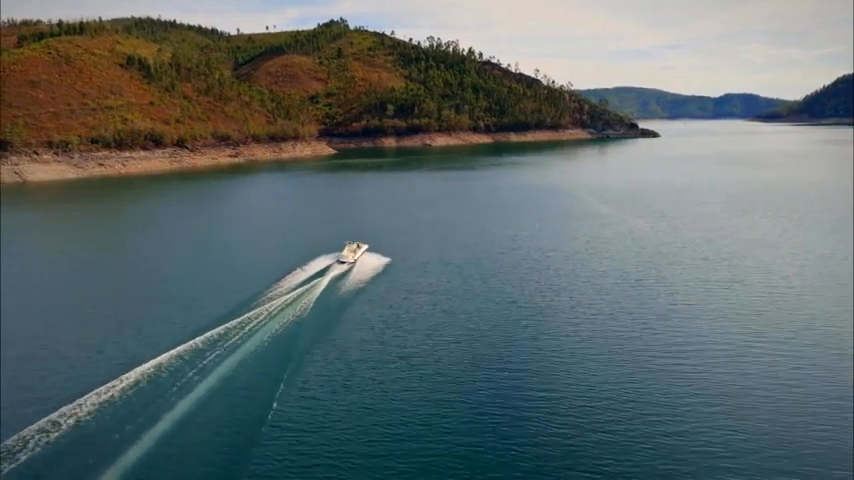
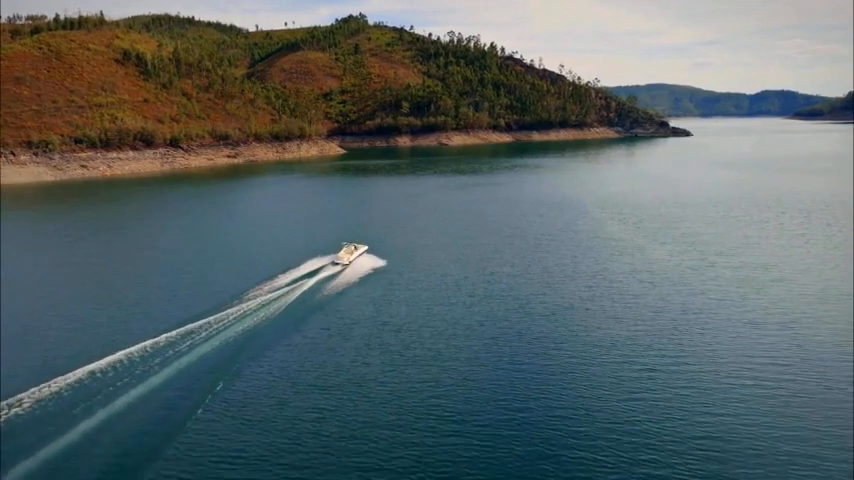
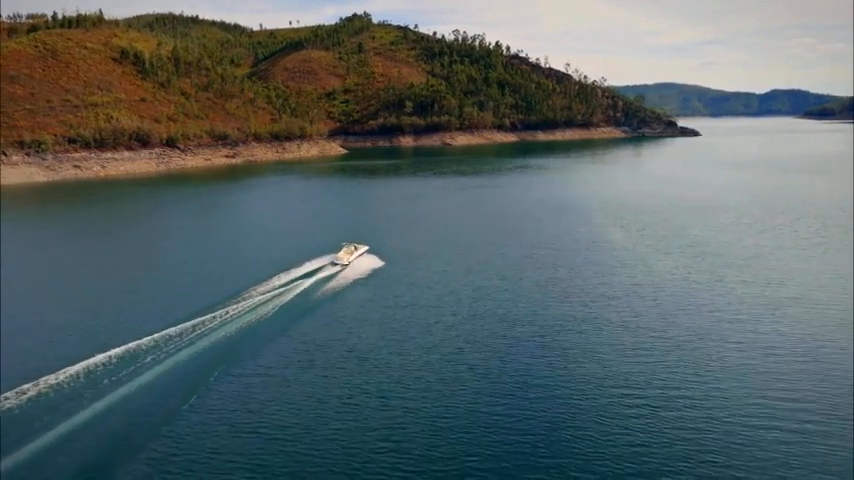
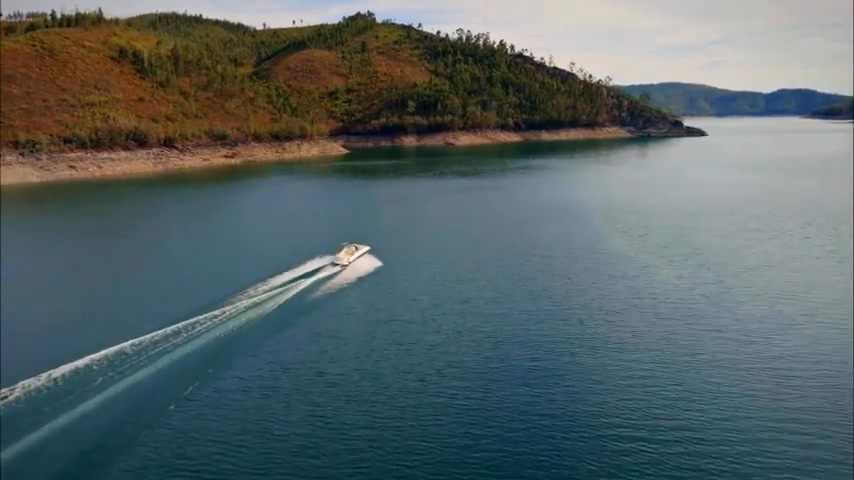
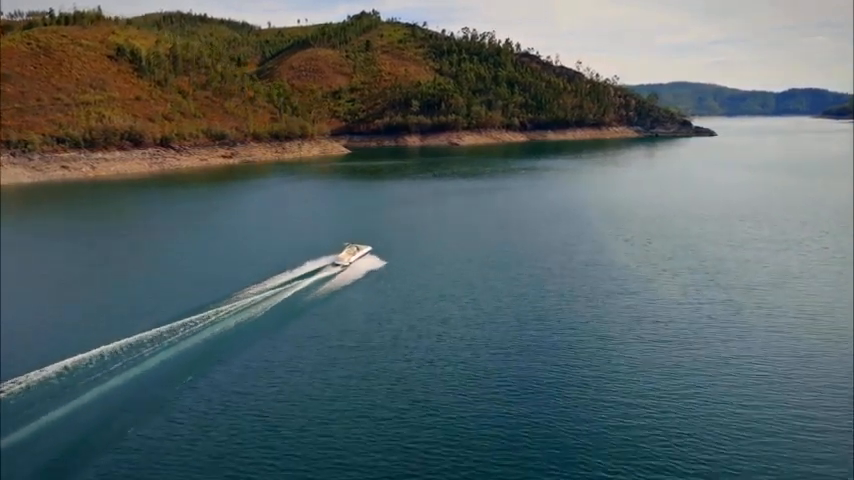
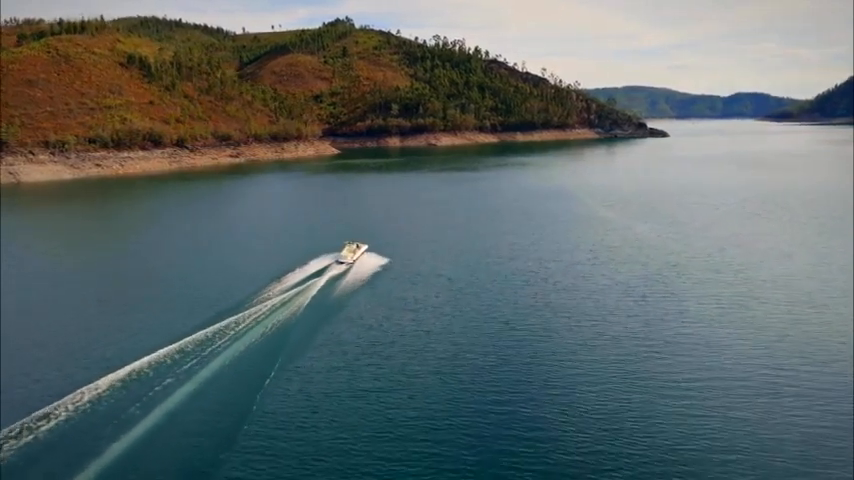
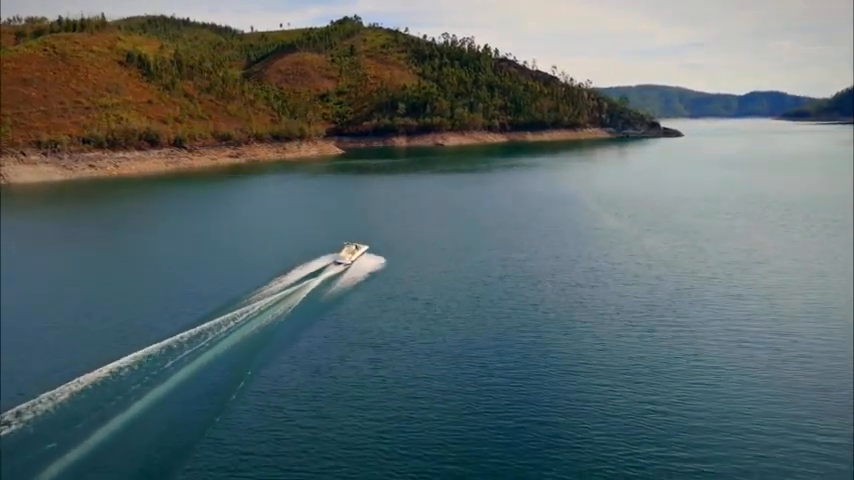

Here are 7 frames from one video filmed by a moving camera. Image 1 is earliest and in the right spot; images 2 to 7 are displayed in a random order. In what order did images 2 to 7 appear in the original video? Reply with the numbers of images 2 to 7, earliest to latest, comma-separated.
6, 7, 2, 3, 4, 5
